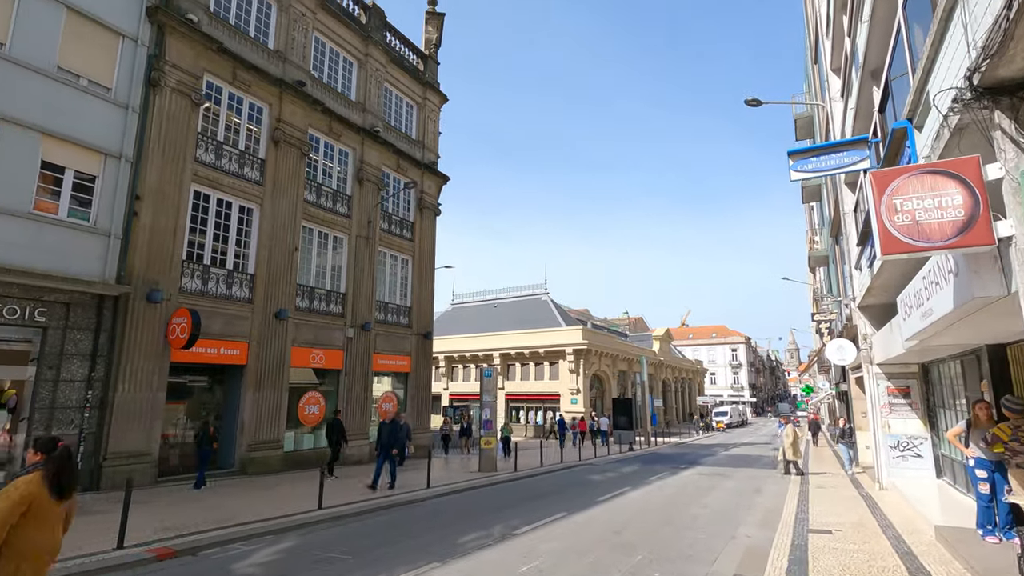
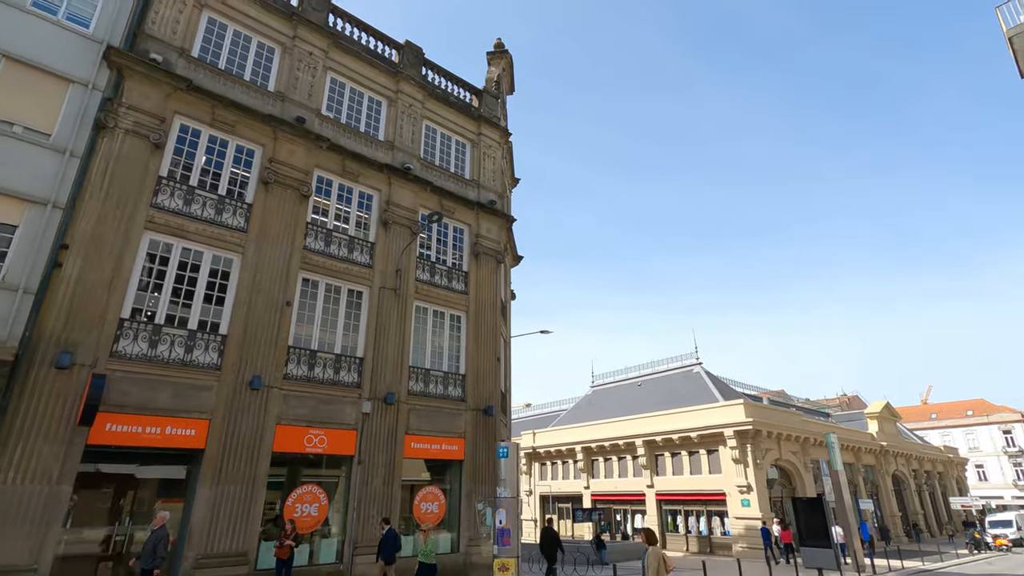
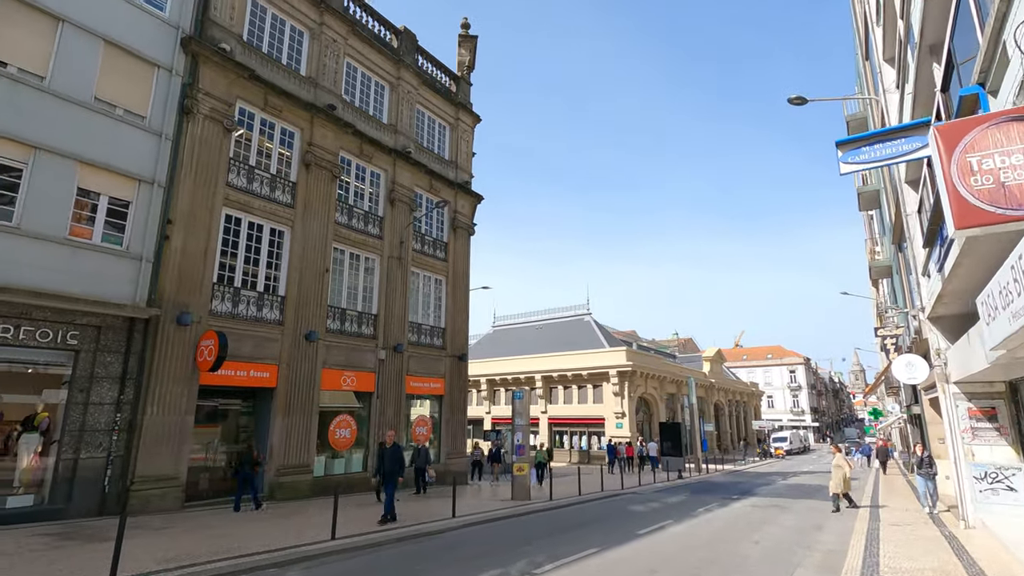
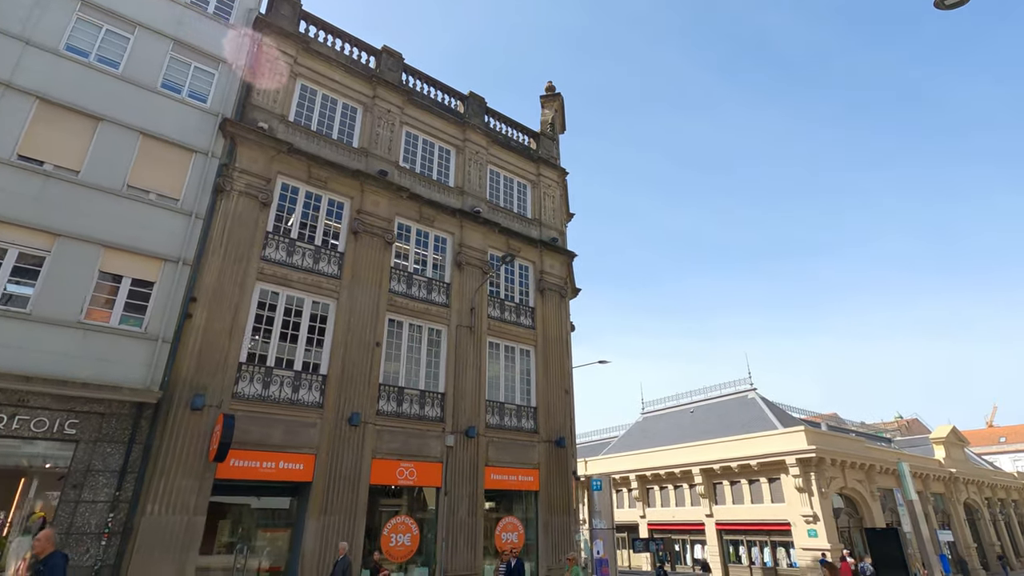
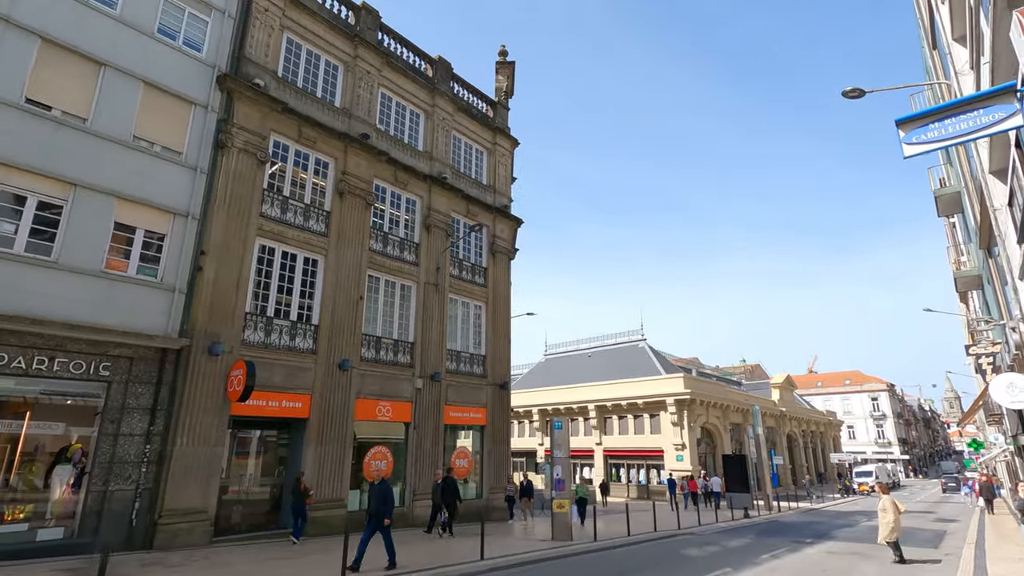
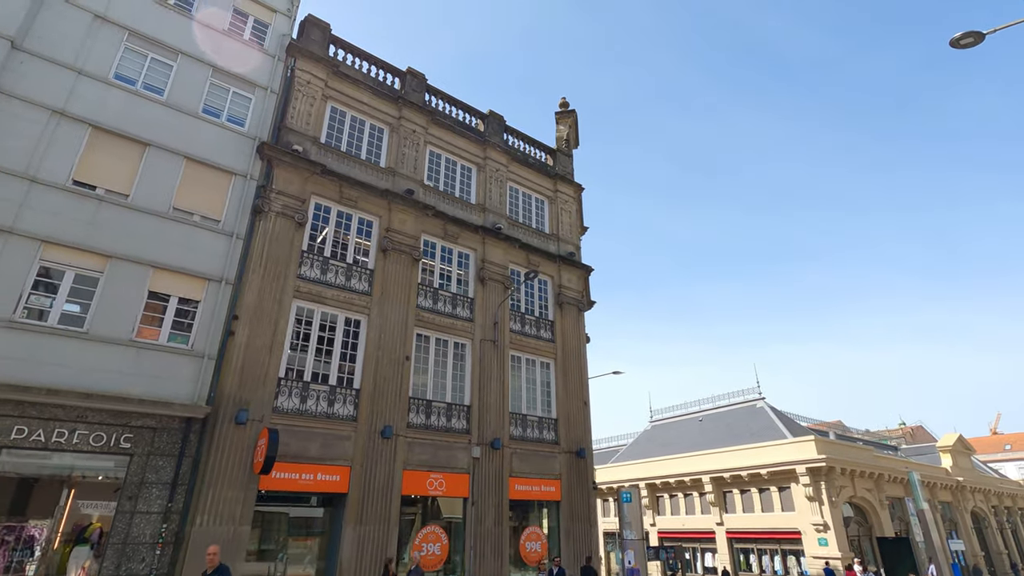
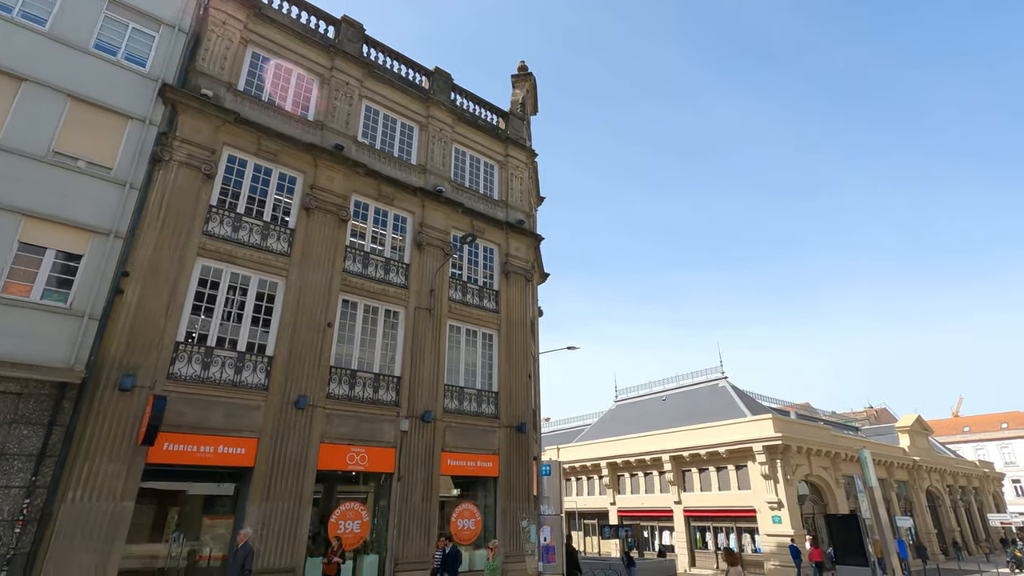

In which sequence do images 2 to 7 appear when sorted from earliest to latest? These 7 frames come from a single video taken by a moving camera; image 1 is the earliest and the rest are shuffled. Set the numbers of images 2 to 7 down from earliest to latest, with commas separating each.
3, 5, 6, 4, 7, 2
